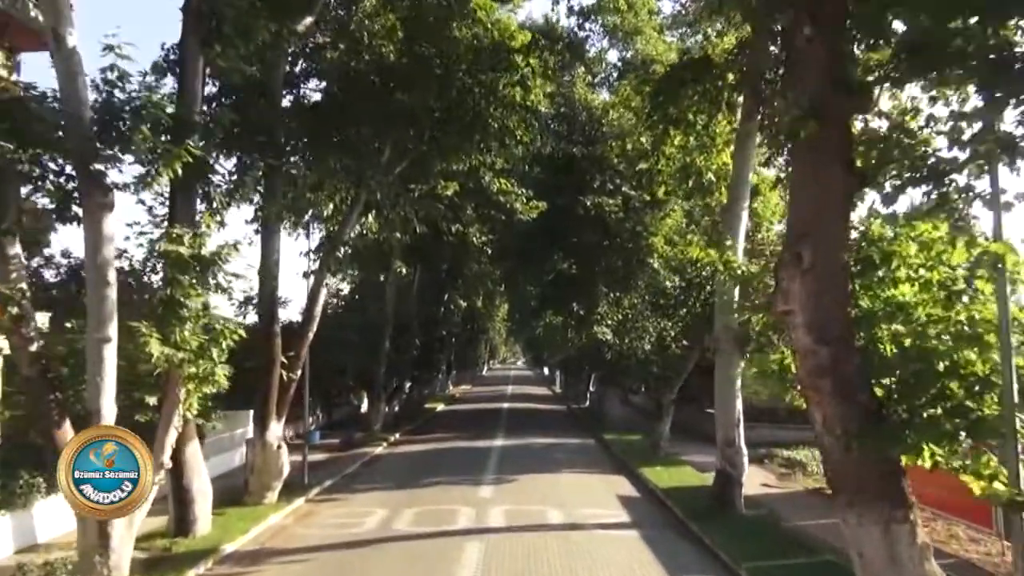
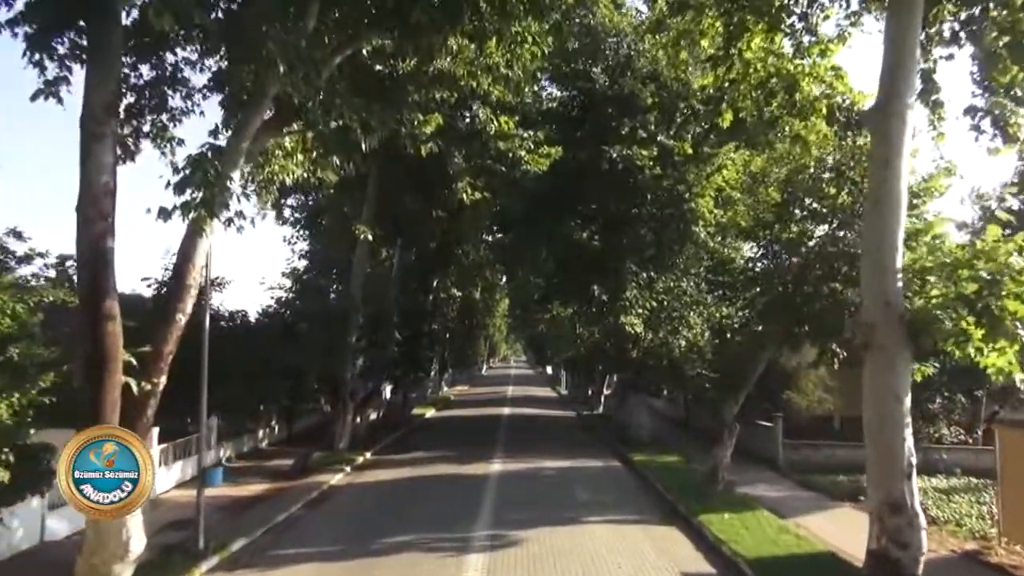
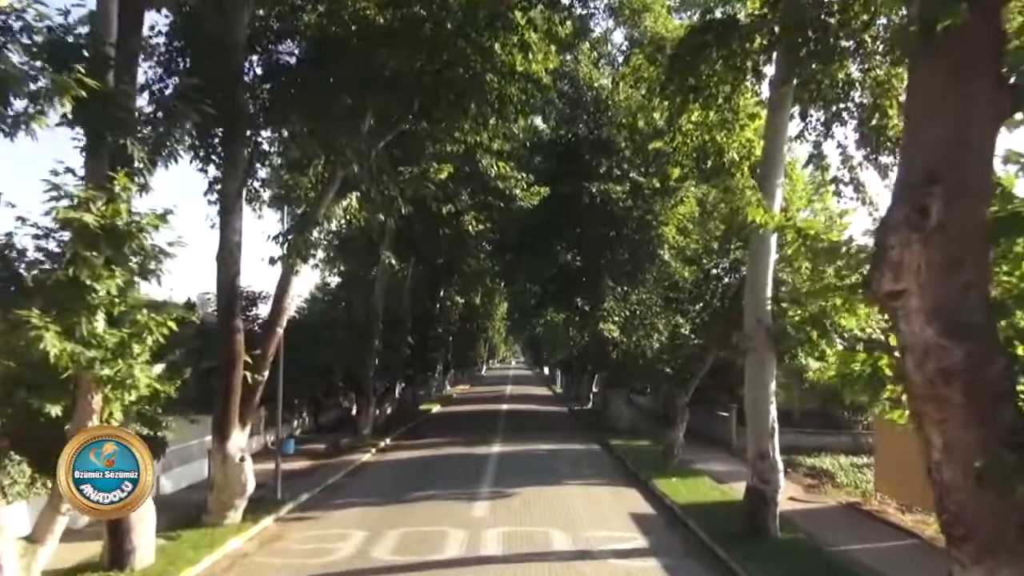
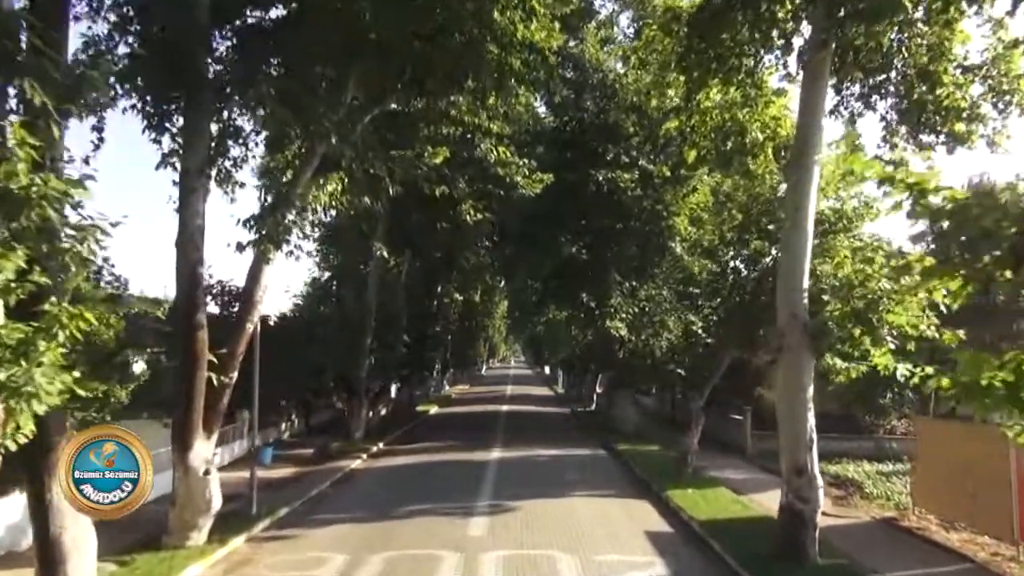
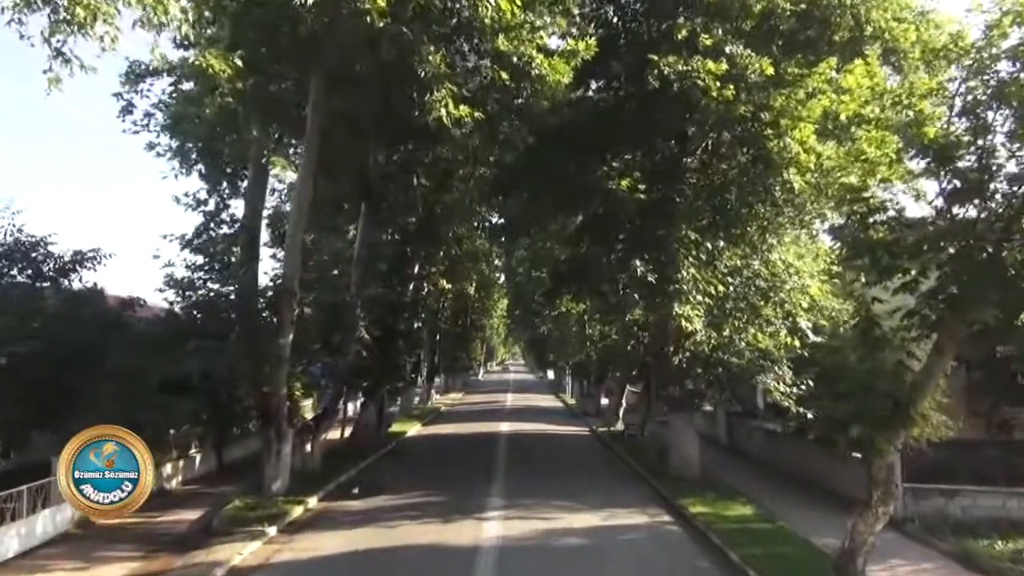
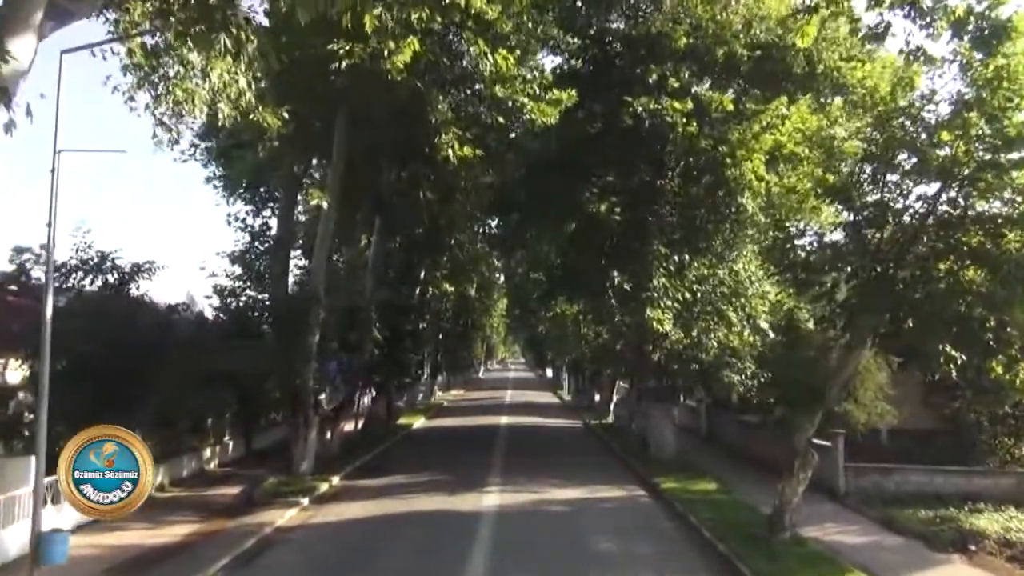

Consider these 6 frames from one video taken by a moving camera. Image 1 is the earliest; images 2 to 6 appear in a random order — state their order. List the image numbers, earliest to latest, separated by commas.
3, 4, 2, 6, 5
